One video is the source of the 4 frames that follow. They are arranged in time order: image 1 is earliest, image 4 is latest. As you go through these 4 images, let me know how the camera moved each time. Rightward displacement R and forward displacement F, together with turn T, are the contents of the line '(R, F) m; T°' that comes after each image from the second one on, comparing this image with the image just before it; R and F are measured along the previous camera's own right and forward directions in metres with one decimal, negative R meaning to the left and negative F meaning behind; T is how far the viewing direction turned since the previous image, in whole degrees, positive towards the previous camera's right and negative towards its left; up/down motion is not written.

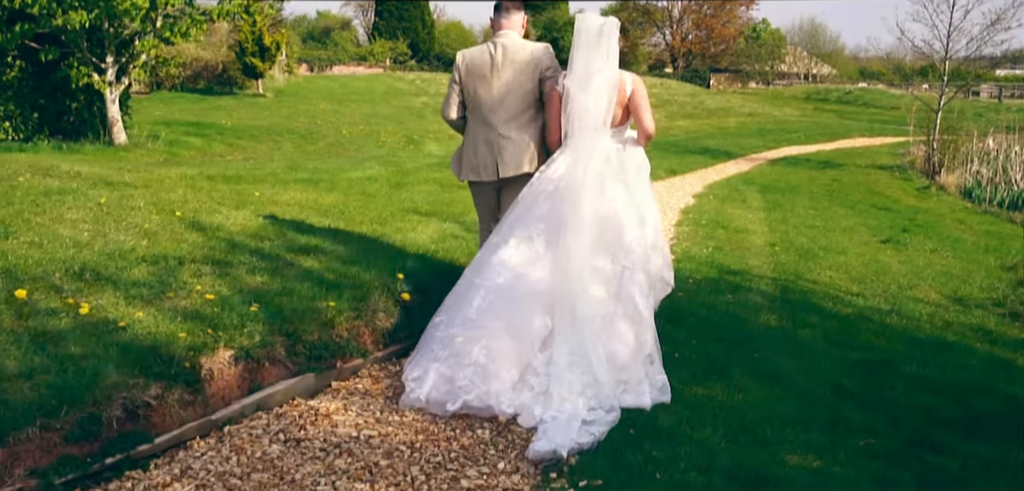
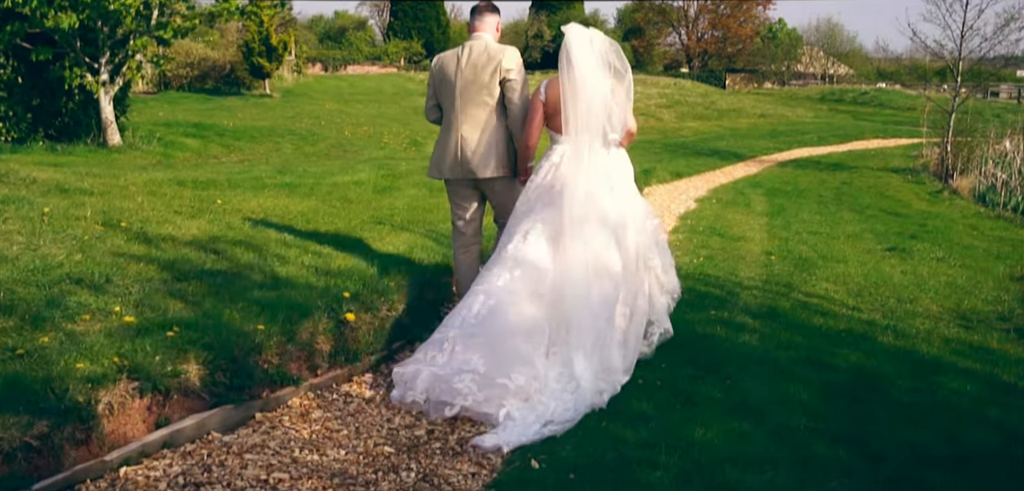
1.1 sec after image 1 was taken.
(+0.4, +0.4) m; -1°
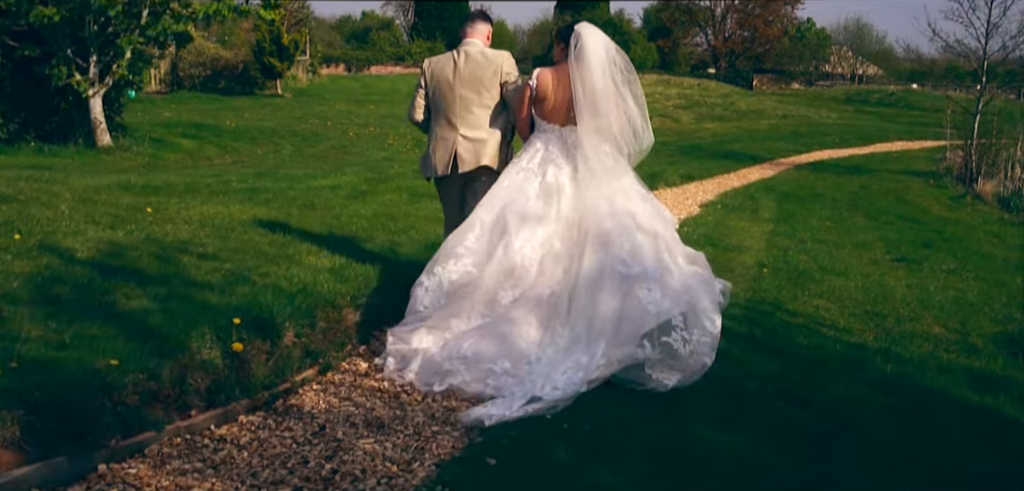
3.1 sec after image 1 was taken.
(+0.6, +0.6) m; -2°
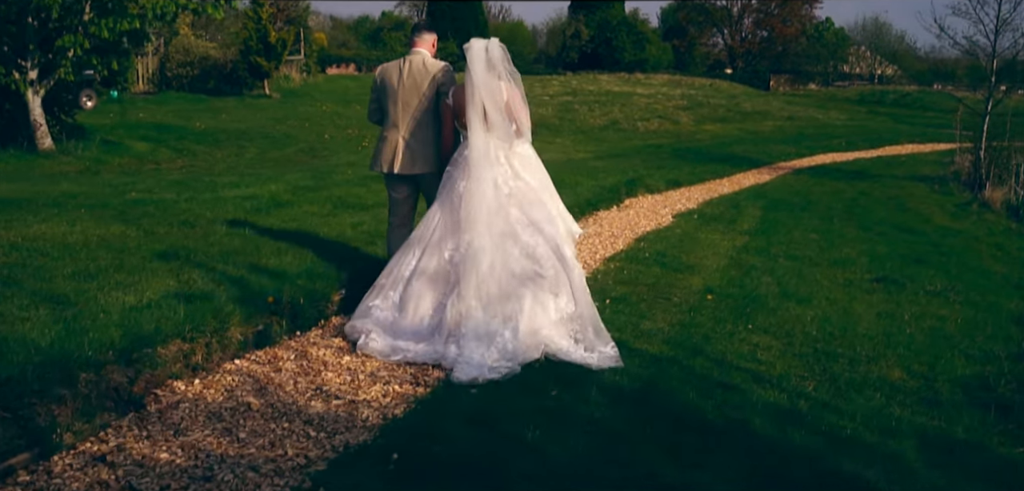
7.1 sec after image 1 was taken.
(+1.1, +1.1) m; -1°
